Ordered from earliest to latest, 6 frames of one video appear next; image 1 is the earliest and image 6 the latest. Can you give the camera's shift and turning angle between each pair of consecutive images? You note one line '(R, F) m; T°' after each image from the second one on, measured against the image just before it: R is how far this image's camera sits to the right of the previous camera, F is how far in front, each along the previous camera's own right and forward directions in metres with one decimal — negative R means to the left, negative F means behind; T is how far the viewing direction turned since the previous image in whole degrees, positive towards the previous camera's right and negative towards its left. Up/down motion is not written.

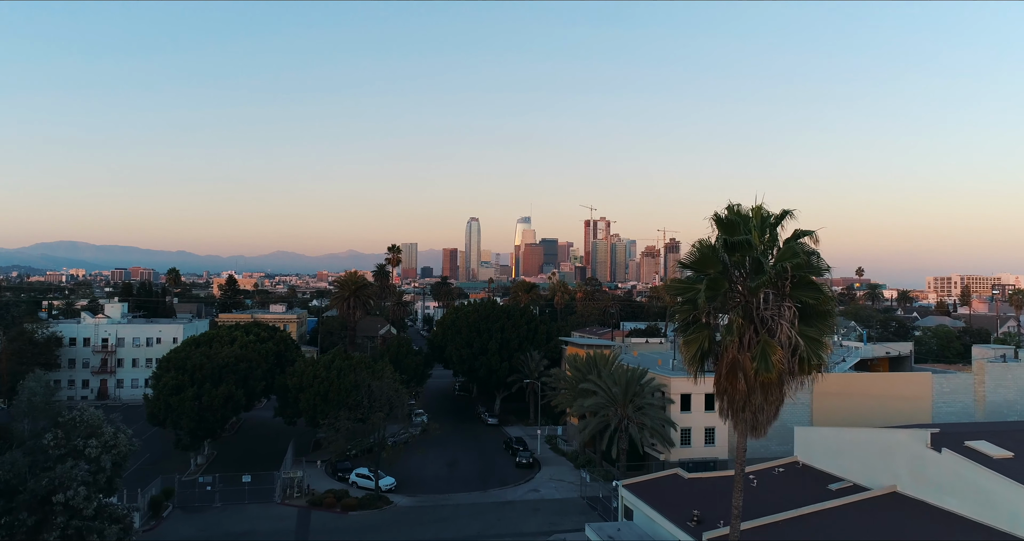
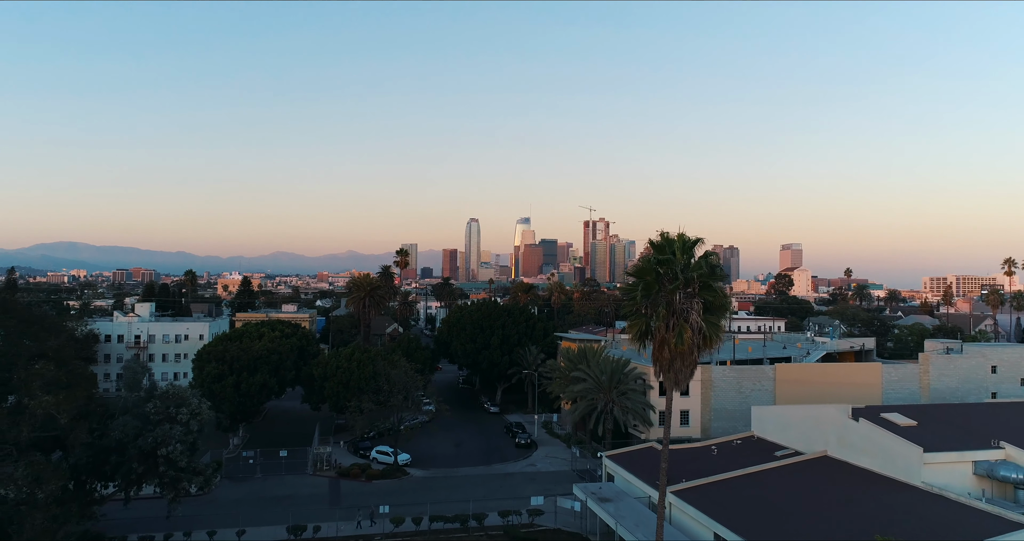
(0.0, -4.4) m; 0°
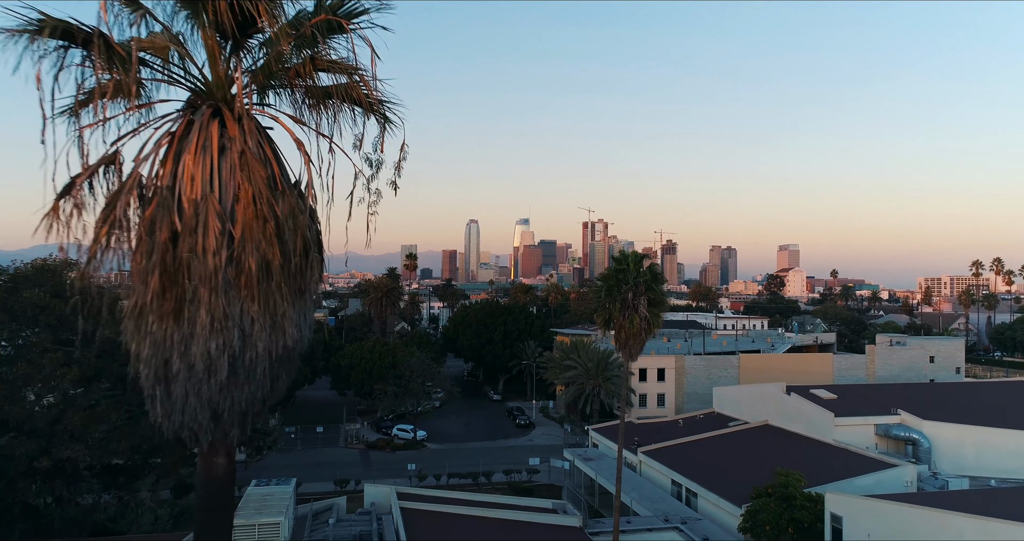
(-0.1, -5.8) m; 0°
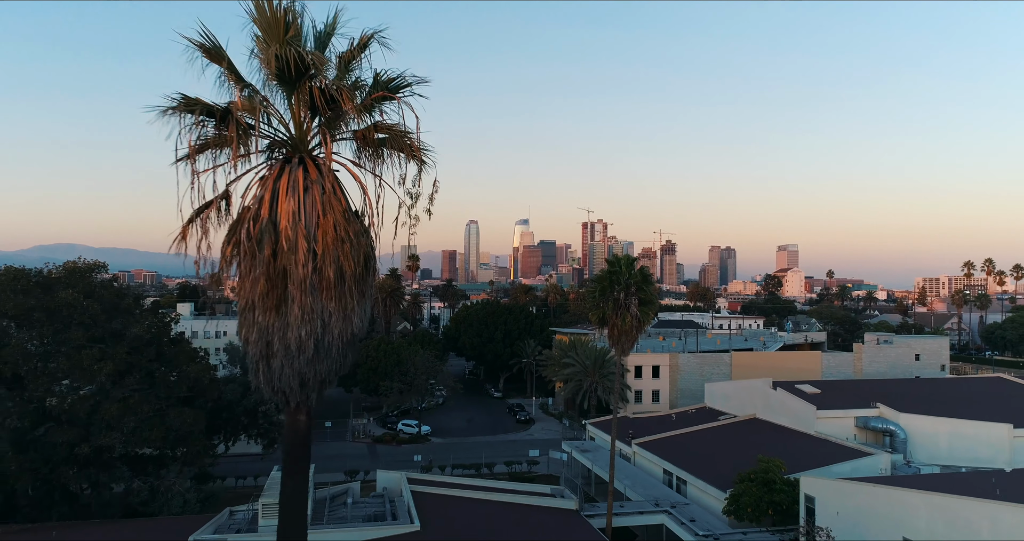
(-0.1, -1.6) m; 0°
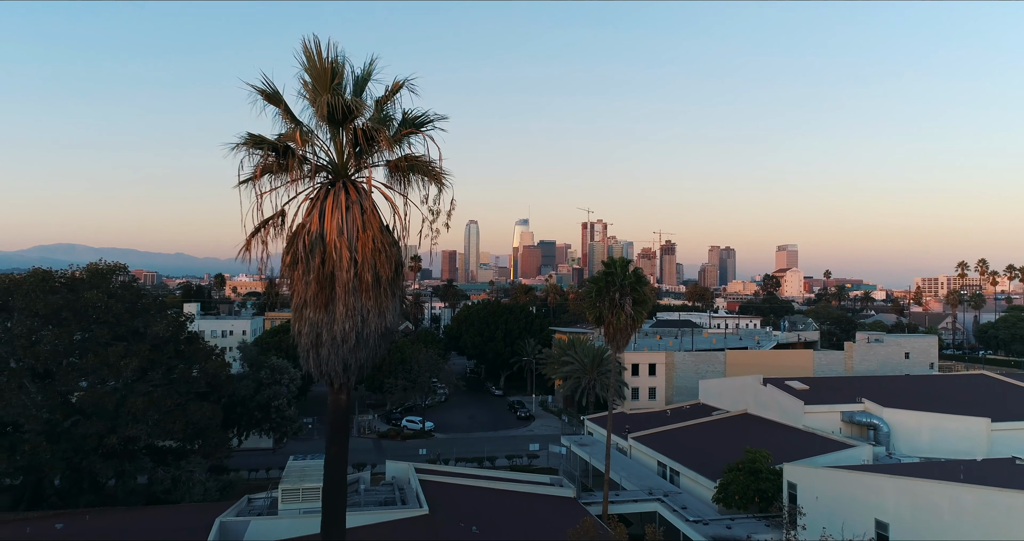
(-0.1, -1.3) m; 0°
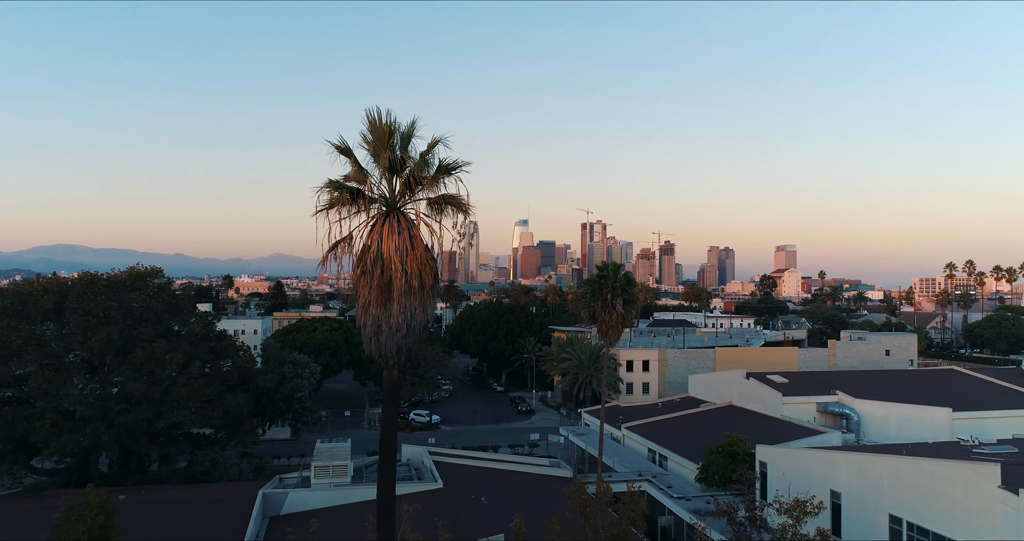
(-0.1, -2.6) m; 0°
